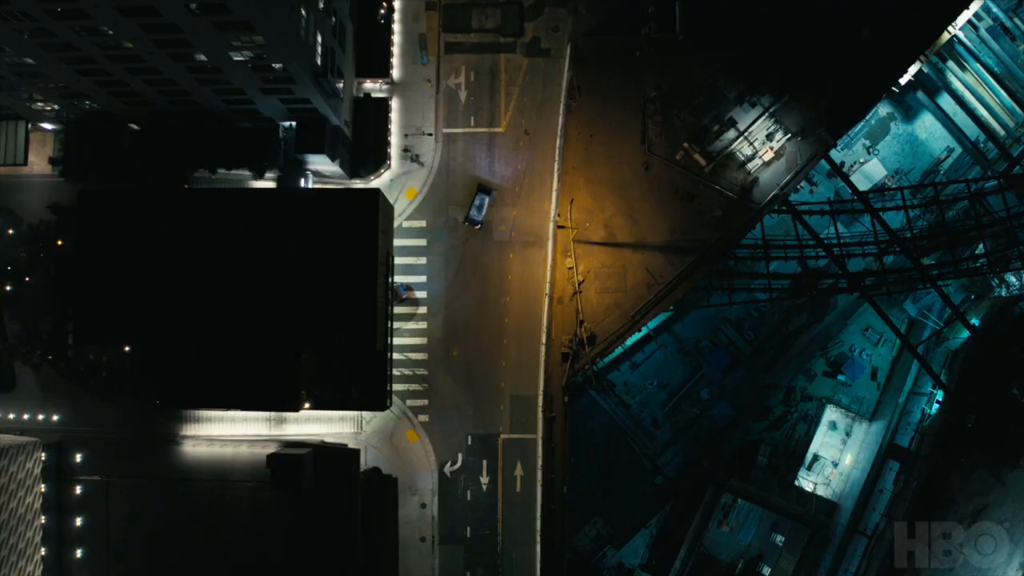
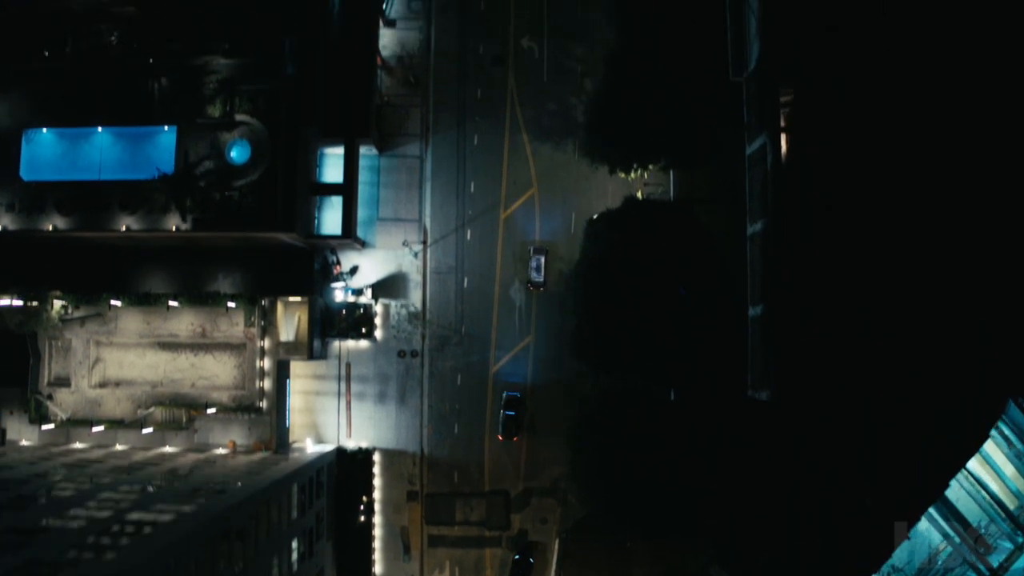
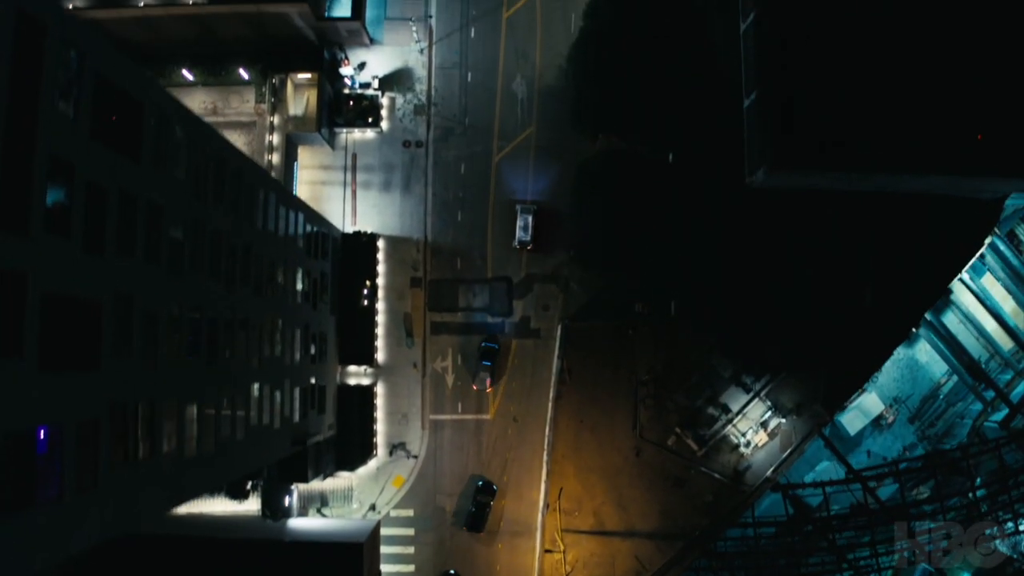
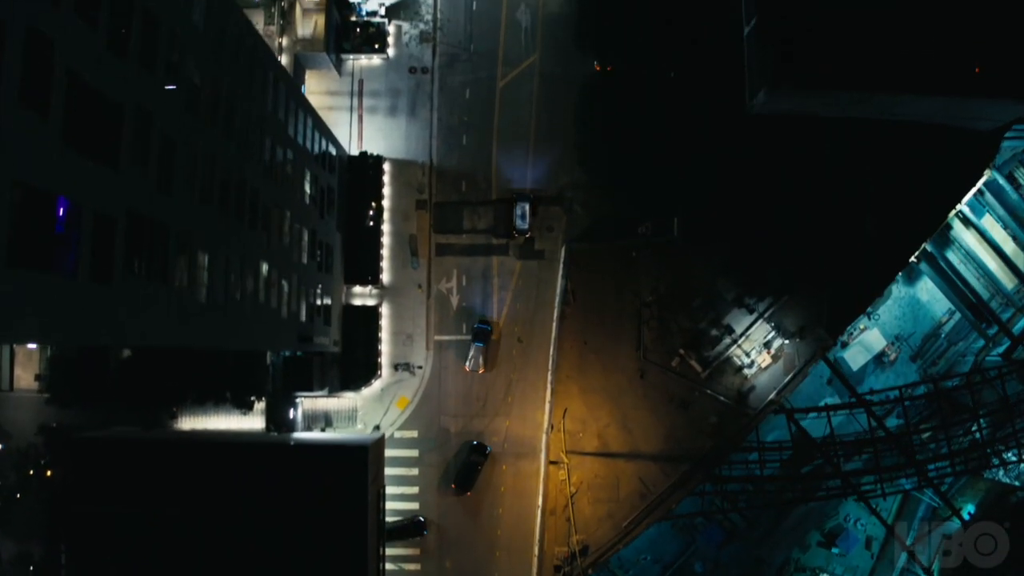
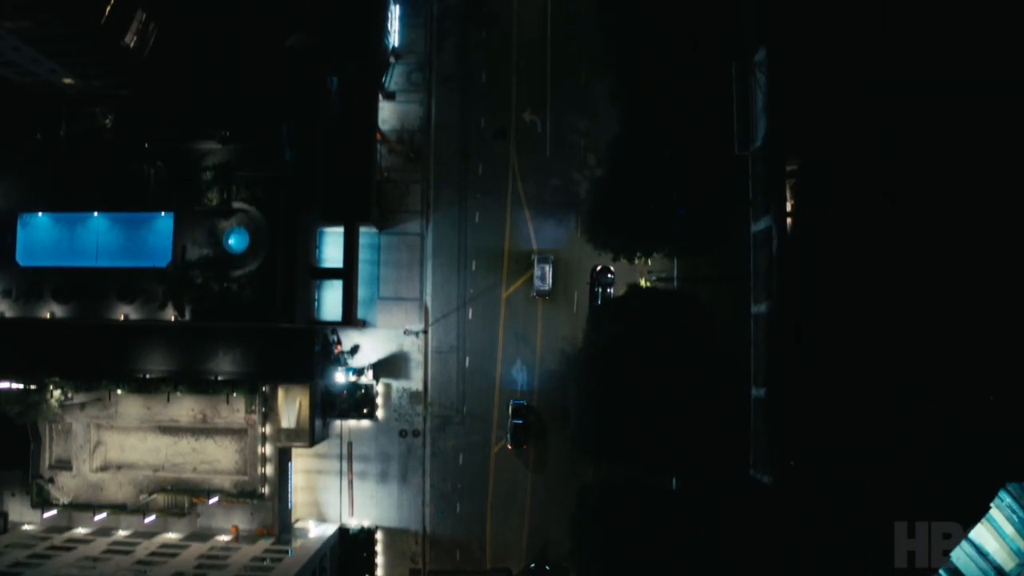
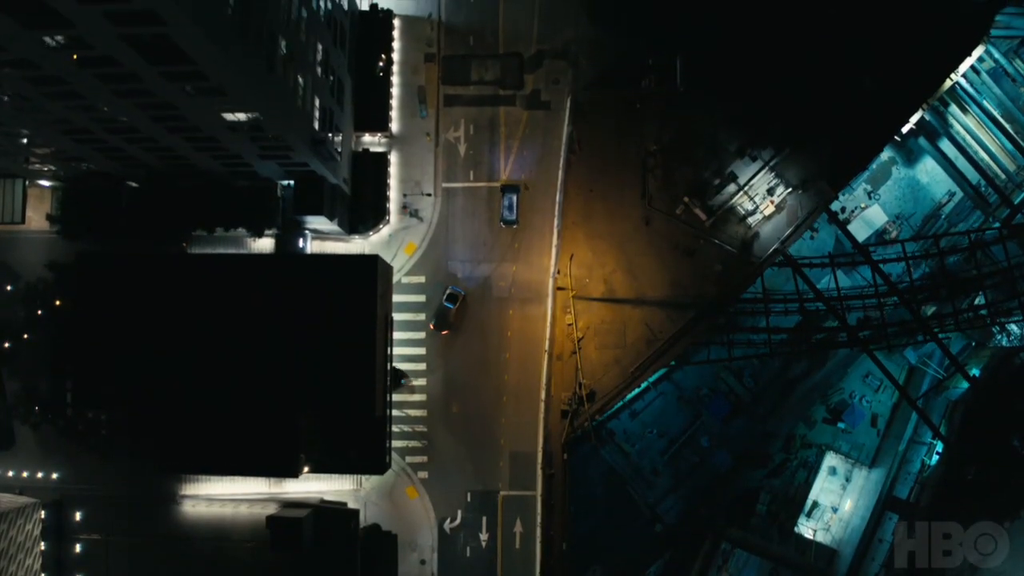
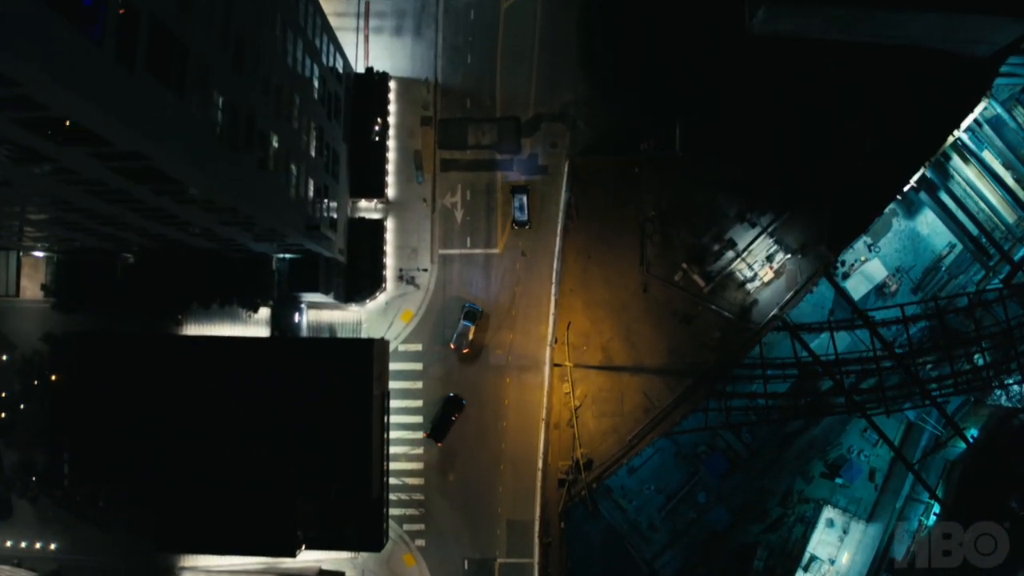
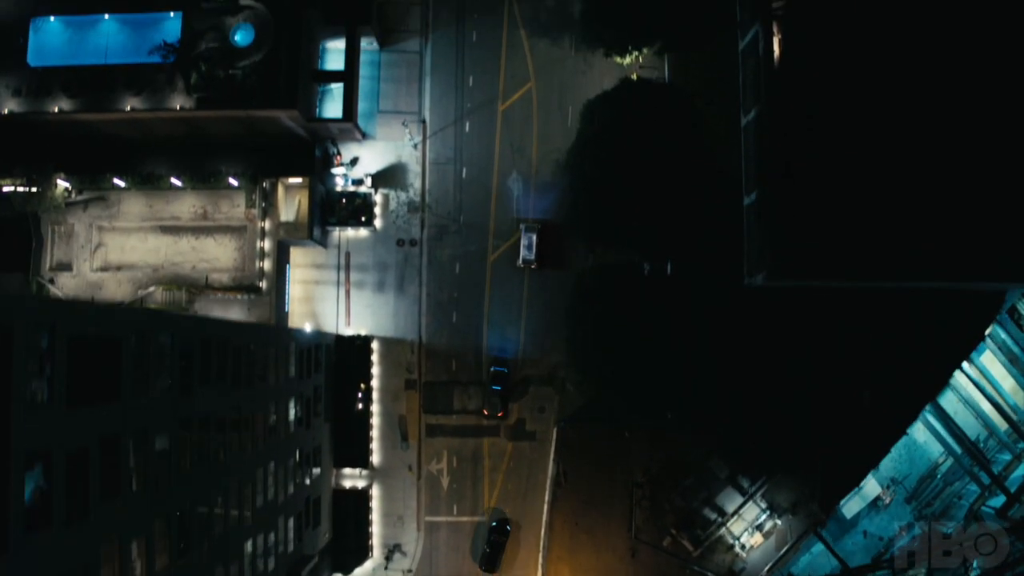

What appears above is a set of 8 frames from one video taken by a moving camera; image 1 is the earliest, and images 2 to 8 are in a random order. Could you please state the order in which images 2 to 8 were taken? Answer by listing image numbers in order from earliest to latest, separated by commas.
6, 7, 4, 3, 8, 2, 5
